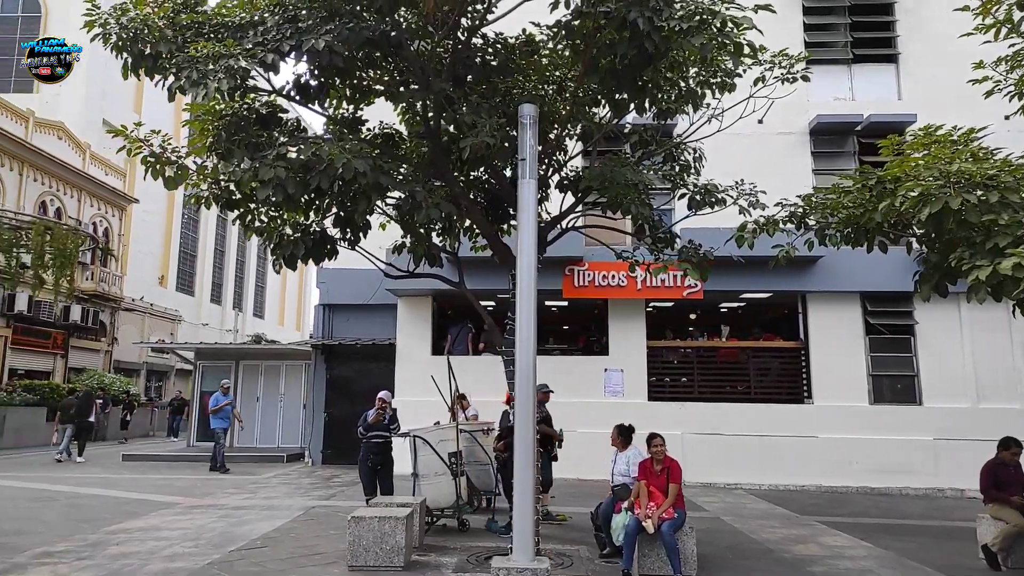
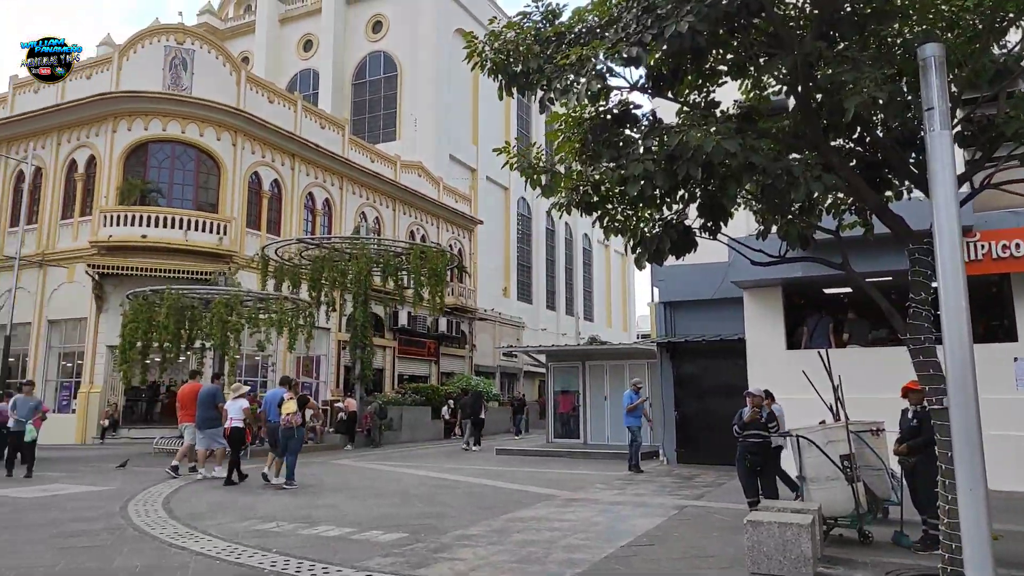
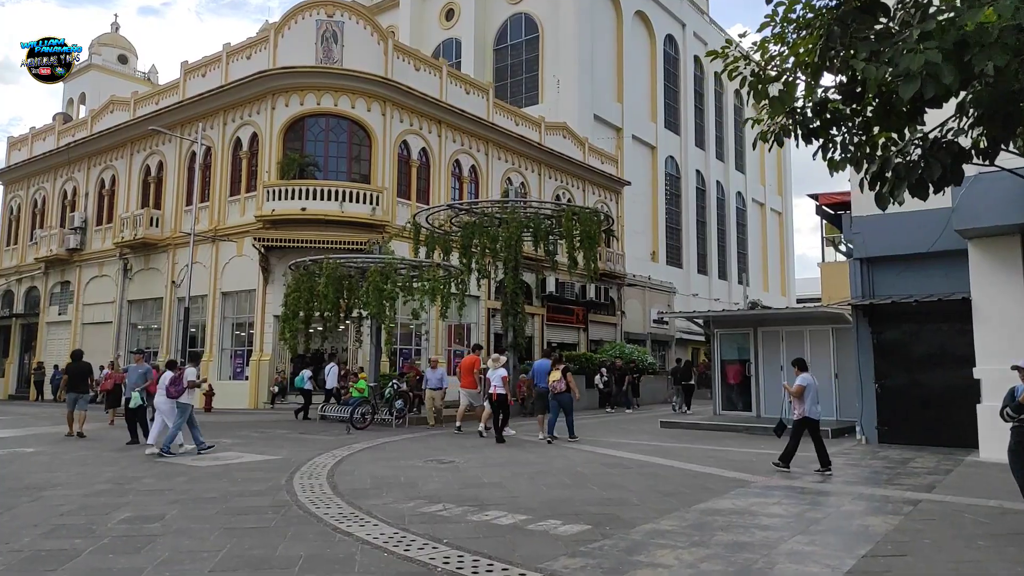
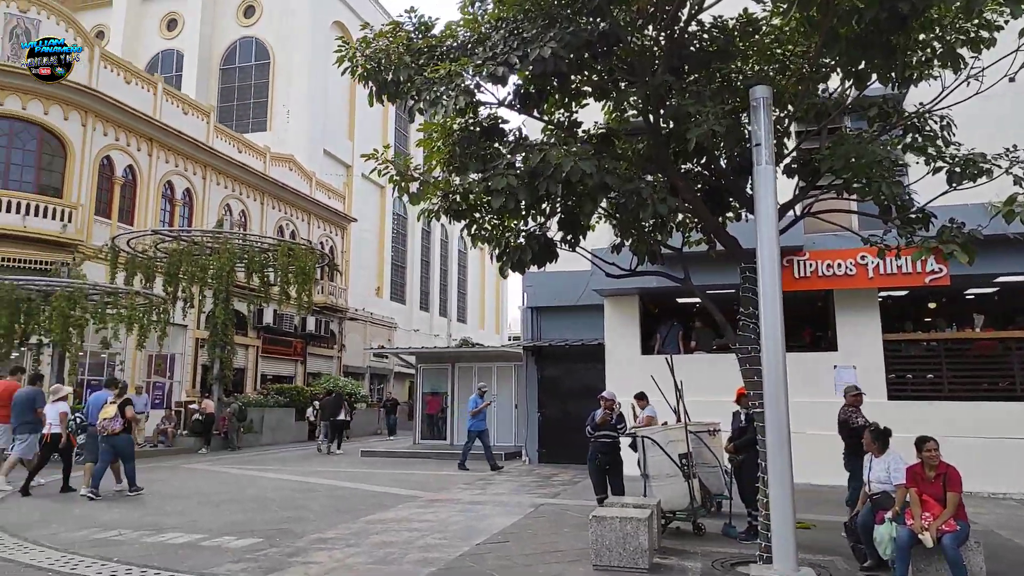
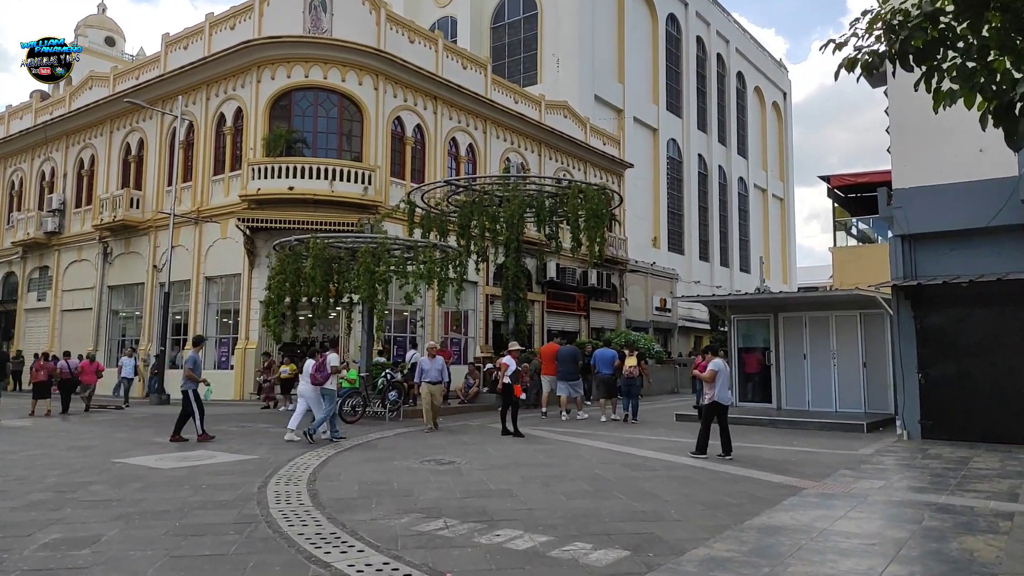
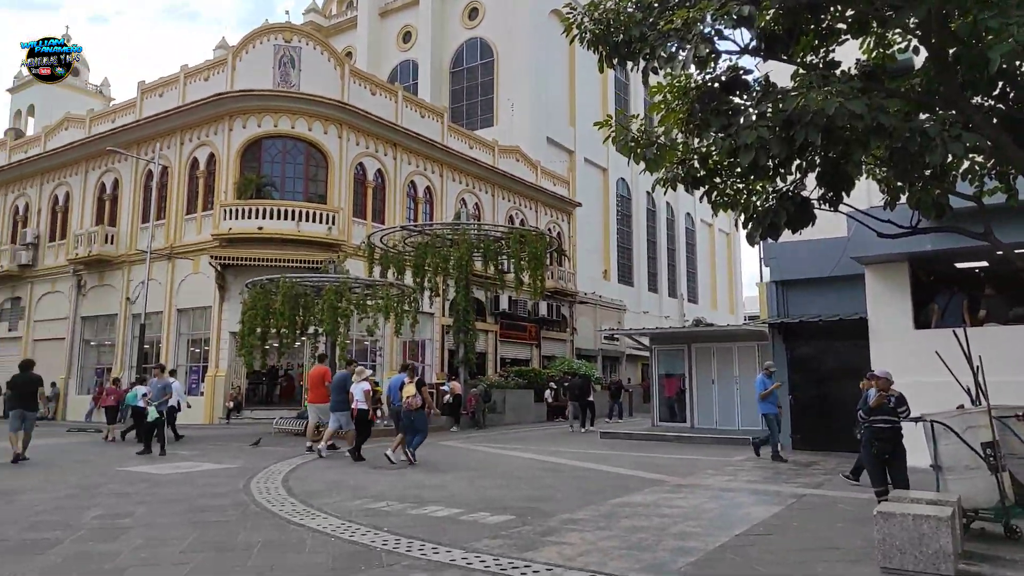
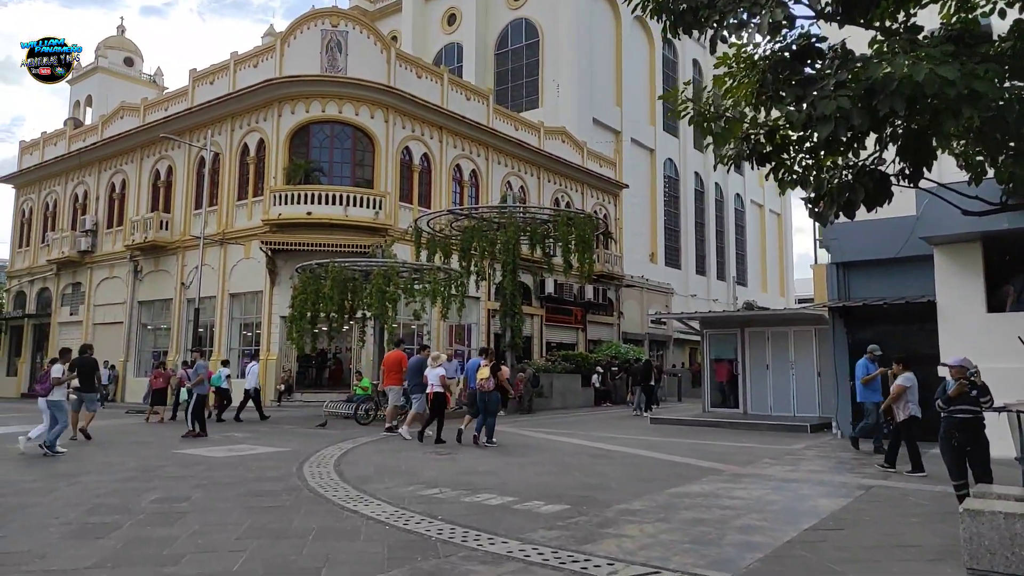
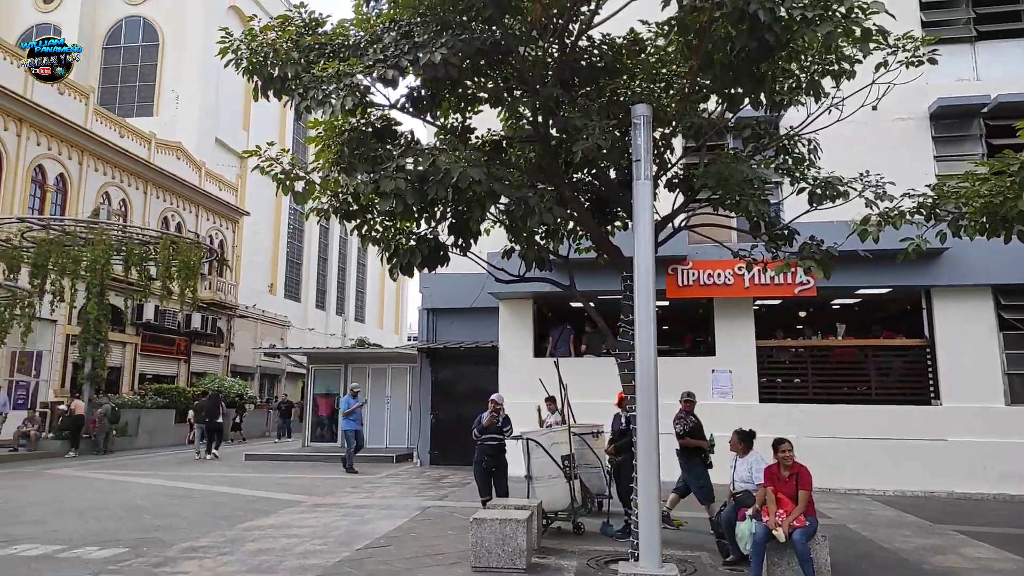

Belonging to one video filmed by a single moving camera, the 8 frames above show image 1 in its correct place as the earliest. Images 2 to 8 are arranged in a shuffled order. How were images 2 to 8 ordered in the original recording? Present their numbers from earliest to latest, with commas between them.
8, 4, 2, 6, 7, 3, 5
